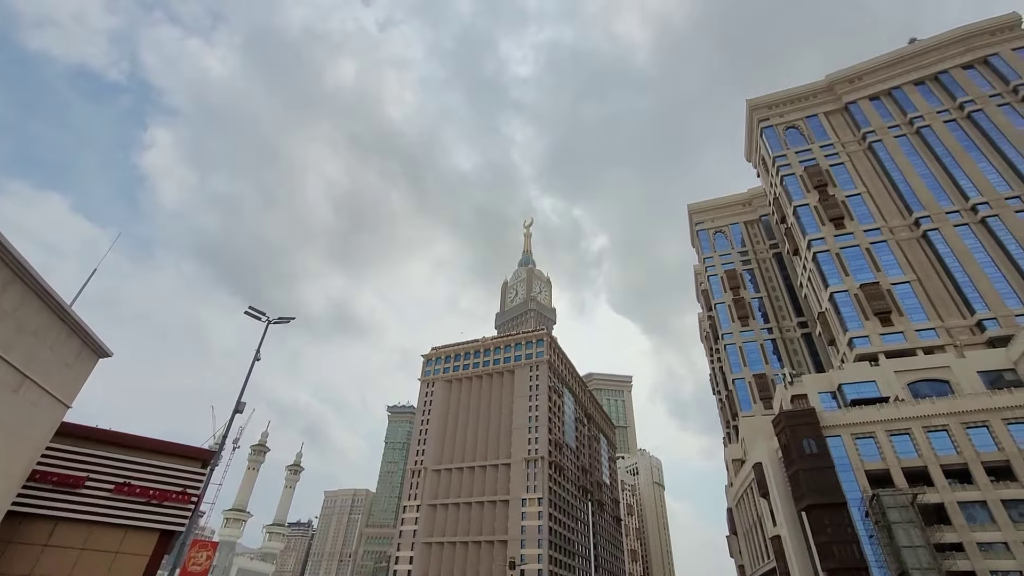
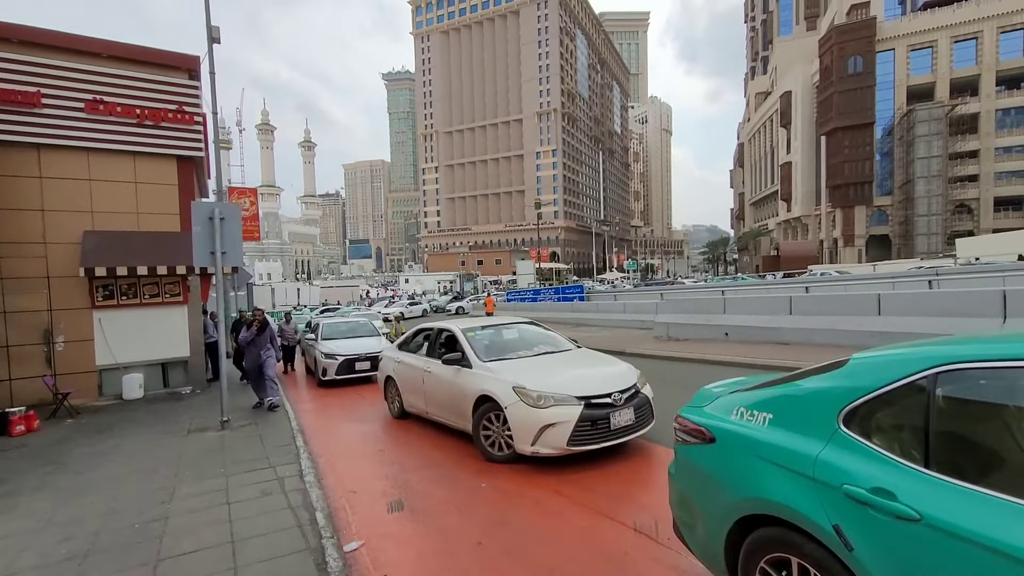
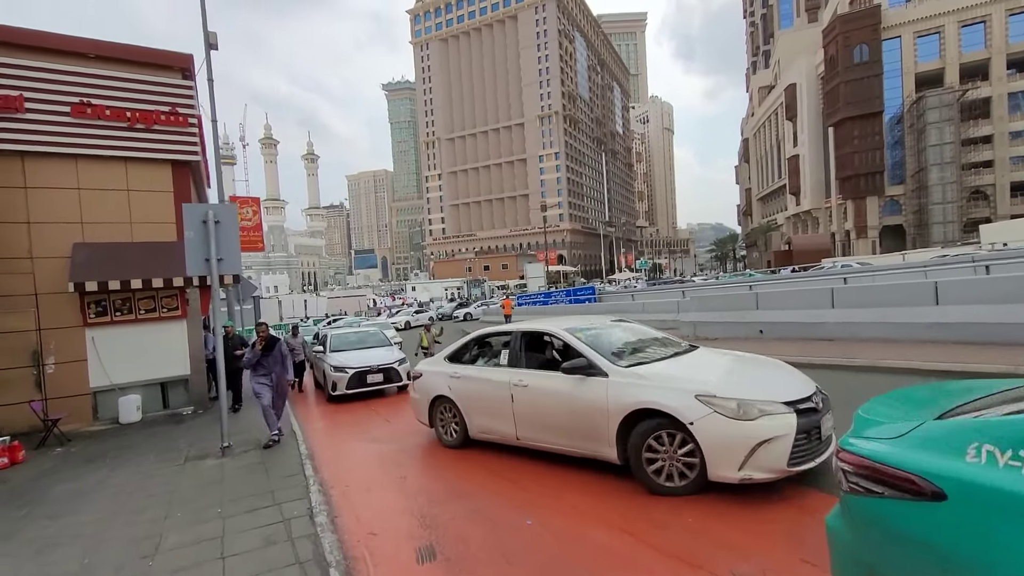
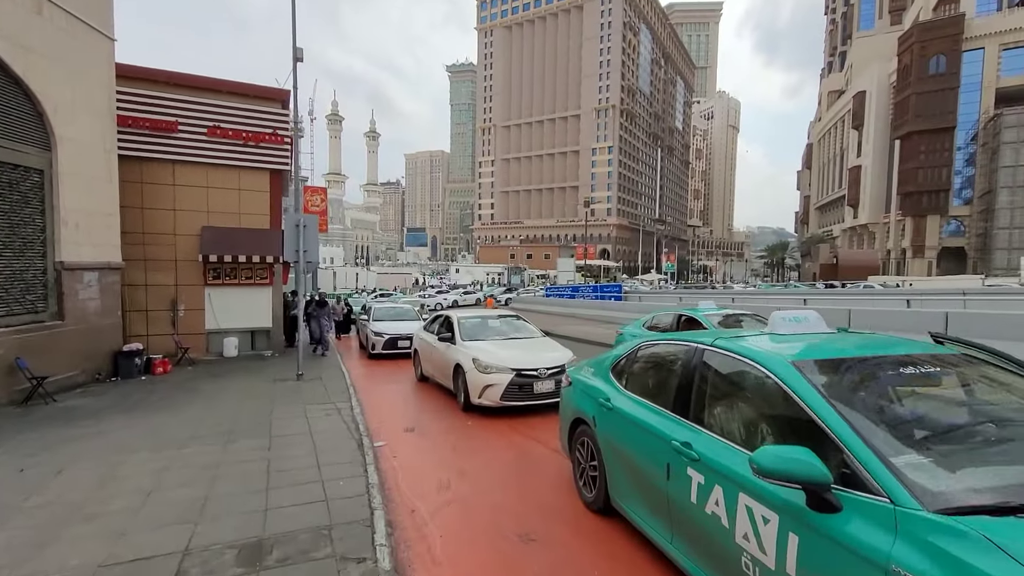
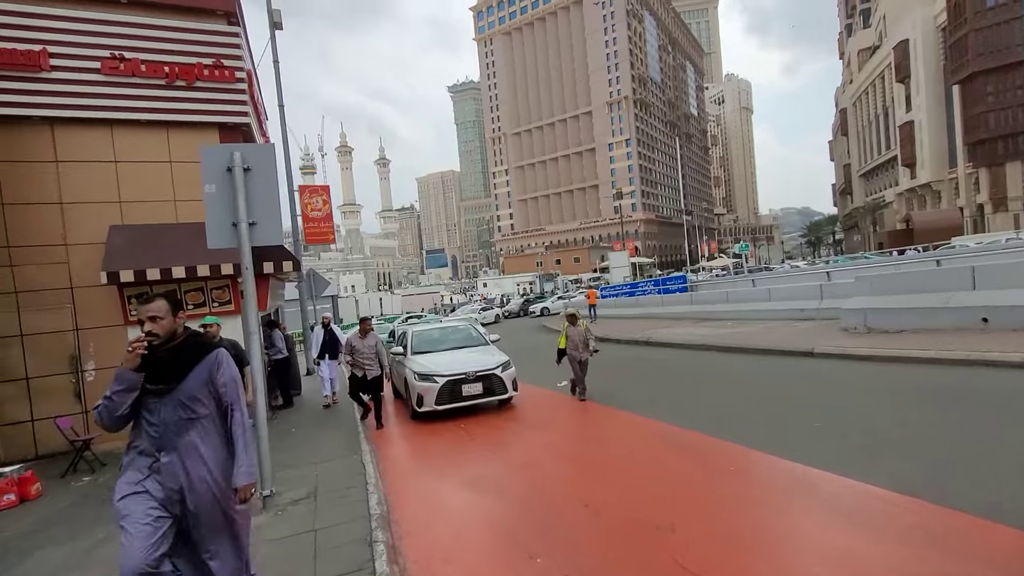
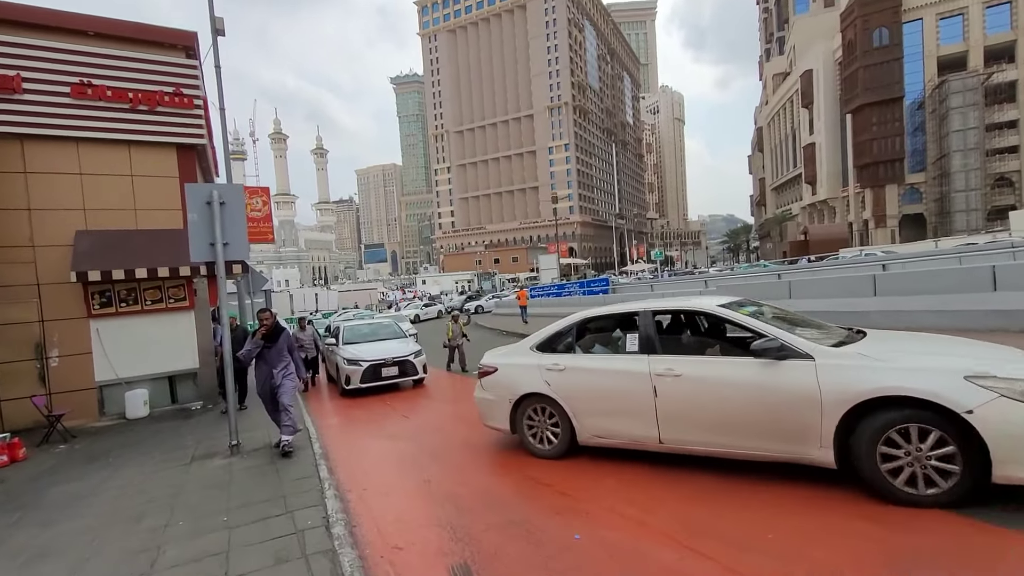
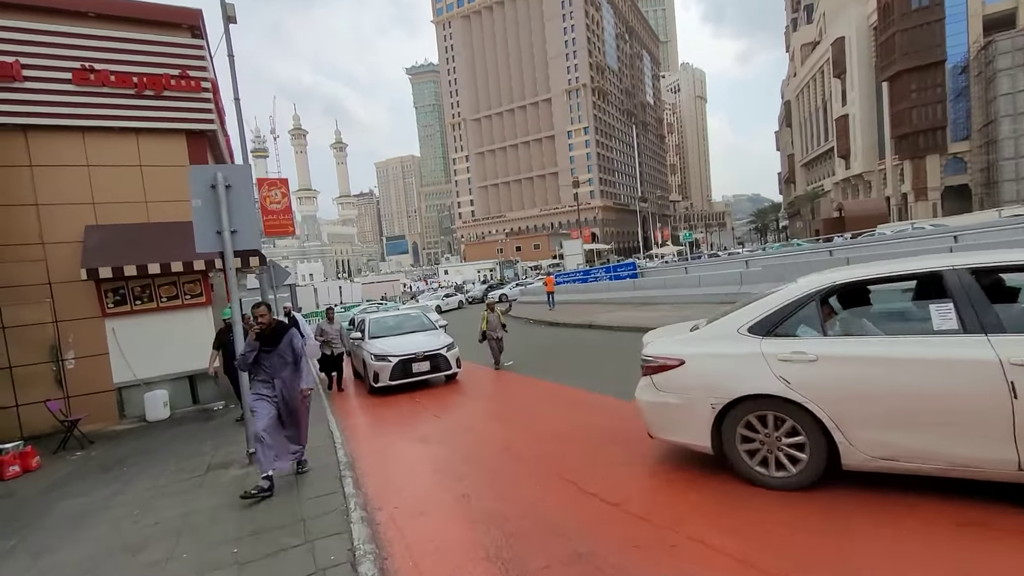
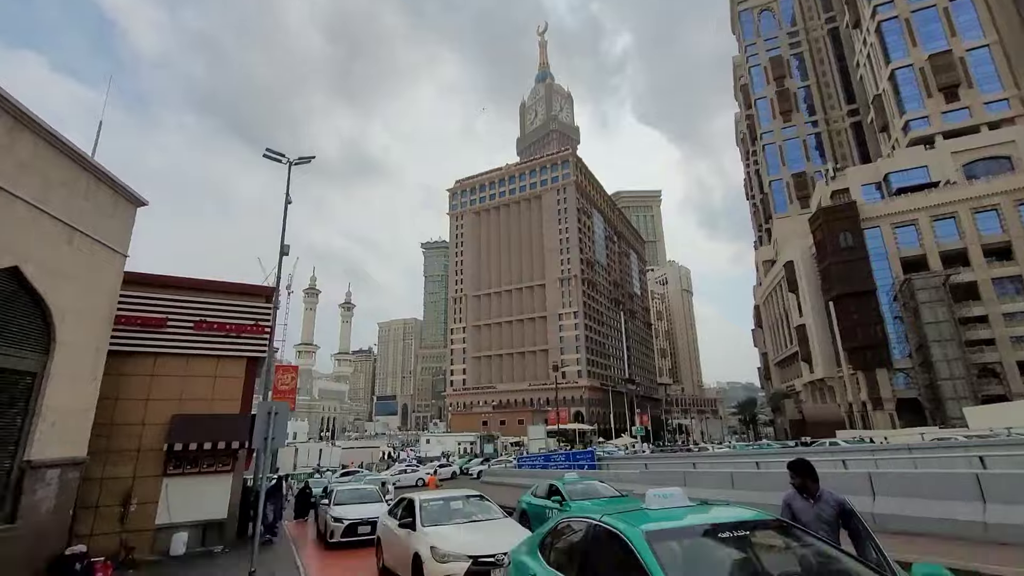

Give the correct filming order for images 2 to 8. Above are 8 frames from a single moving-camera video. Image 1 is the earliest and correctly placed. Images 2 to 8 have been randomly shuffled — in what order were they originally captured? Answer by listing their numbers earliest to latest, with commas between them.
8, 4, 2, 3, 6, 7, 5
